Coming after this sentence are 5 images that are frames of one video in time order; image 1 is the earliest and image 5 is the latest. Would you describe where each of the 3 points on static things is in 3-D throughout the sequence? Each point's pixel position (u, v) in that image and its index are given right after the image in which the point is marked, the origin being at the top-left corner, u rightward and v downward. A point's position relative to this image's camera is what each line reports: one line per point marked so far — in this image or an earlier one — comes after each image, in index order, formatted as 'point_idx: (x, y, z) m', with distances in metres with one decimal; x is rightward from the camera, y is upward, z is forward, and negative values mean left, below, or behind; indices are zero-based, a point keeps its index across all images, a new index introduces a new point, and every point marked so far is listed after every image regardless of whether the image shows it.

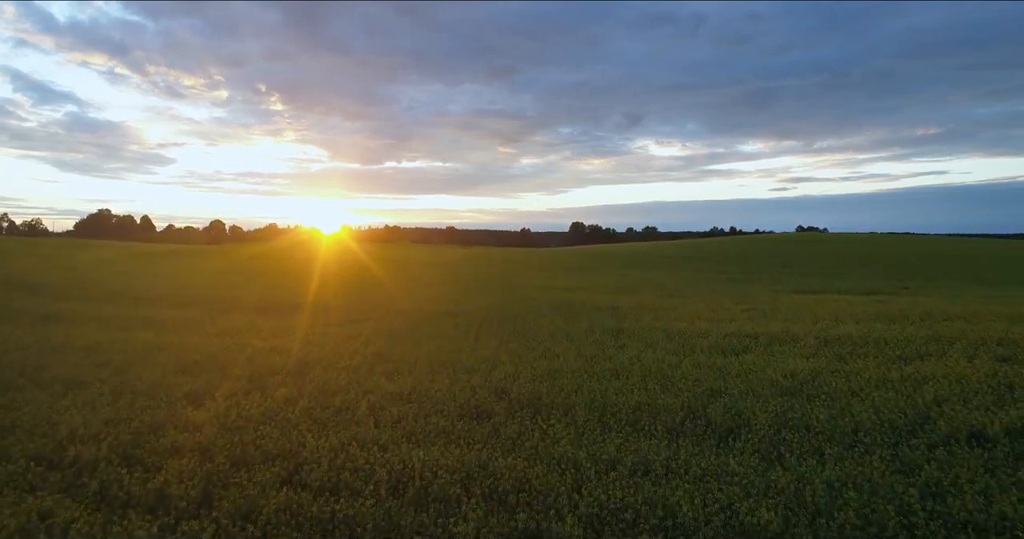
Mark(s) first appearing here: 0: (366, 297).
0: (-4.2, -0.4, +20.2) m
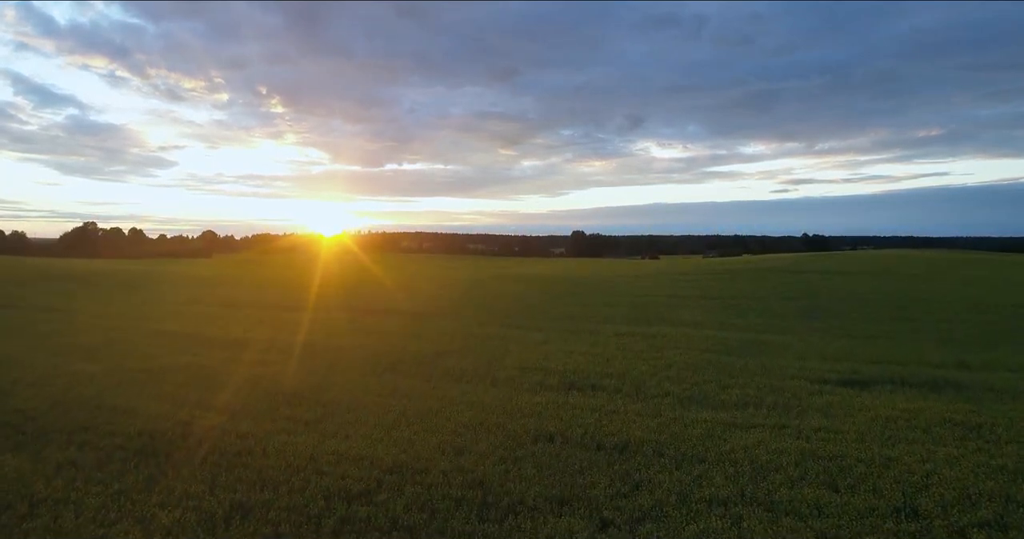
0: (-4.5, -1.9, +17.6) m
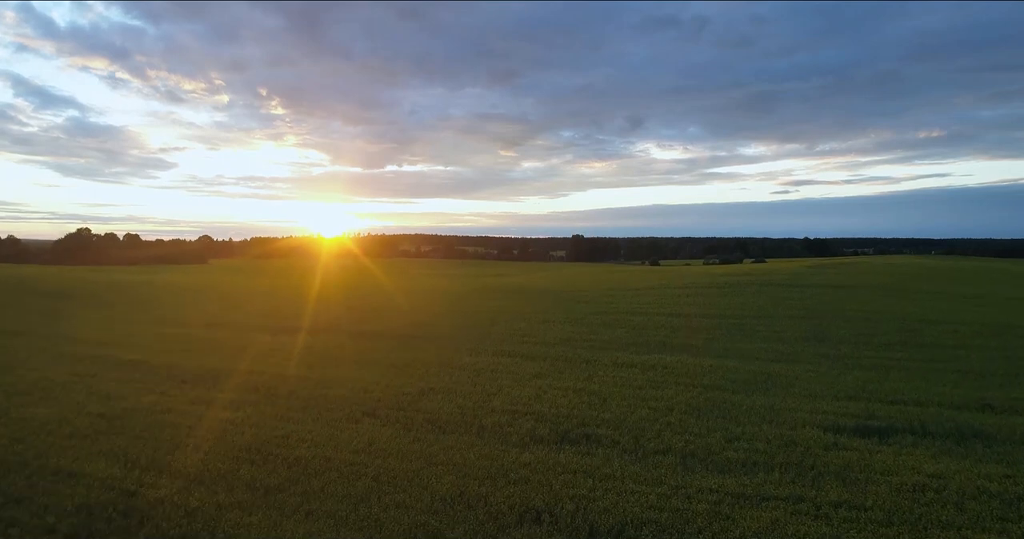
0: (-4.7, -2.5, +16.6) m
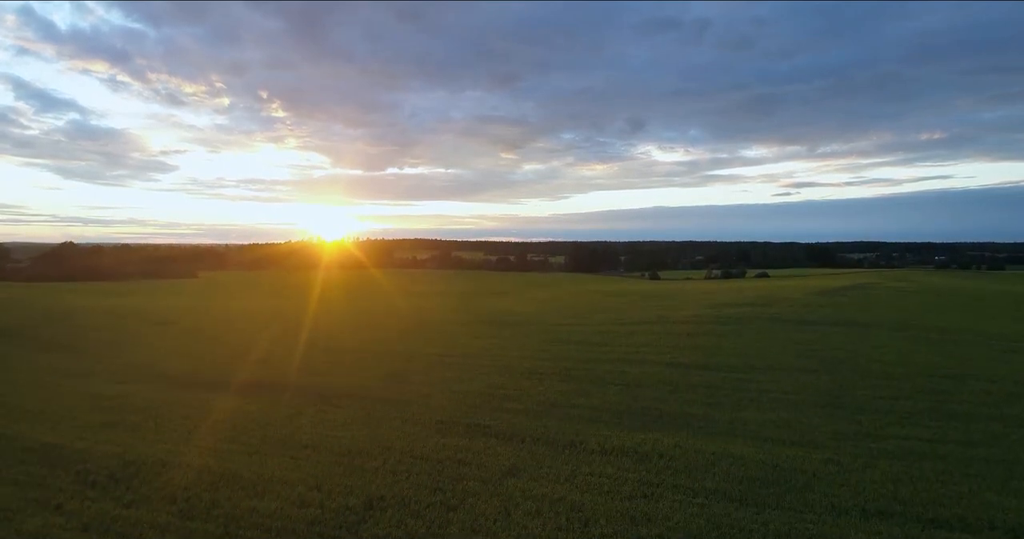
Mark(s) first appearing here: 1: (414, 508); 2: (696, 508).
0: (-5.3, -4.1, +14.4) m
1: (-1.6, -4.0, +11.4) m
2: (+3.1, -4.0, +11.4) m
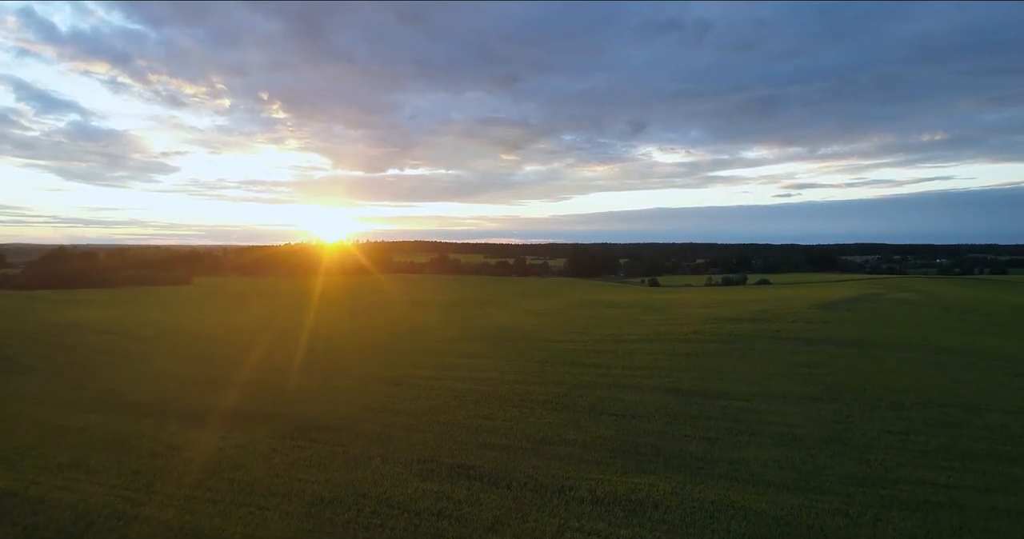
0: (-5.6, -4.8, +13.4) m
1: (-2.0, -4.7, +10.4) m
2: (+2.8, -4.7, +10.4) m
